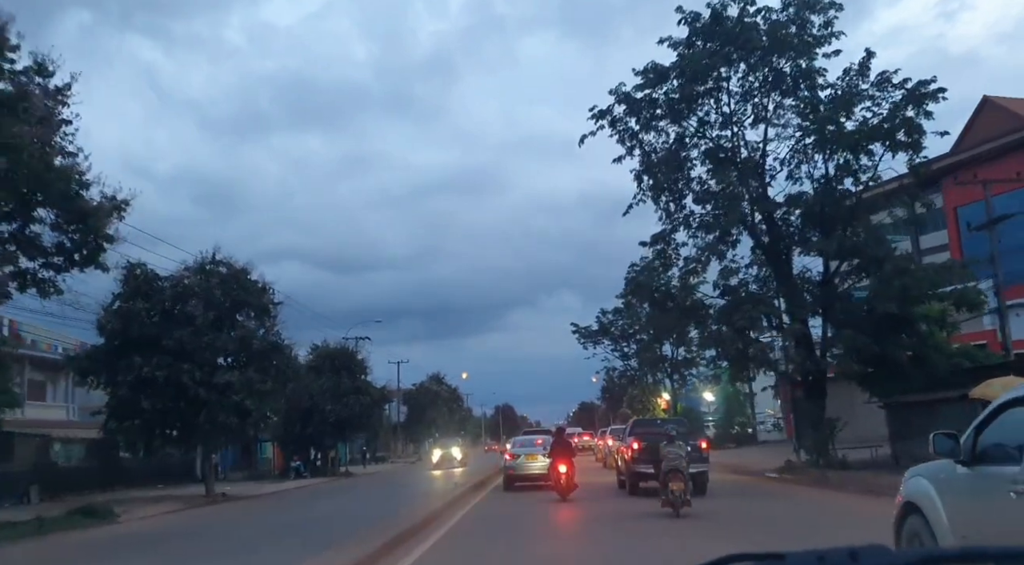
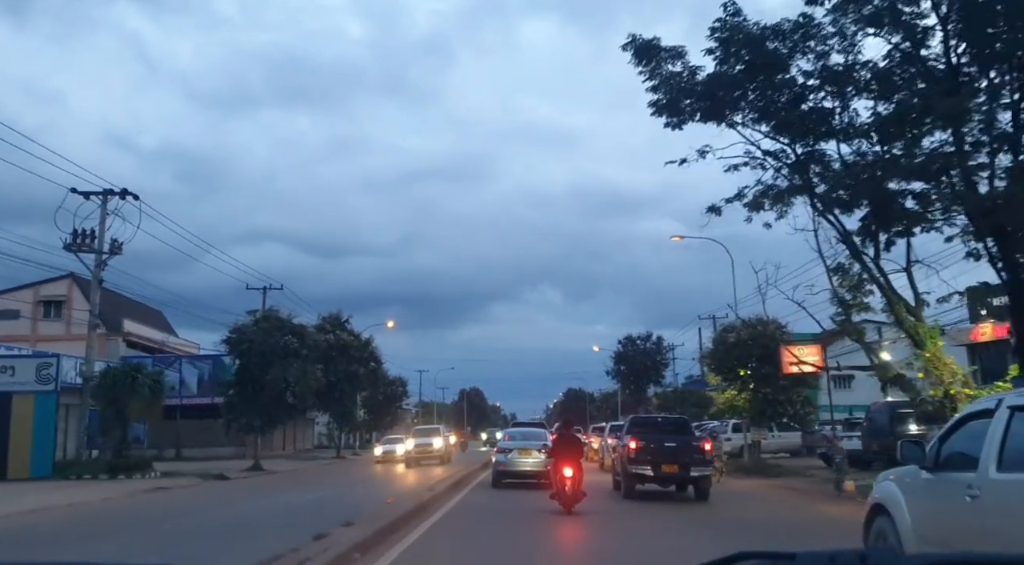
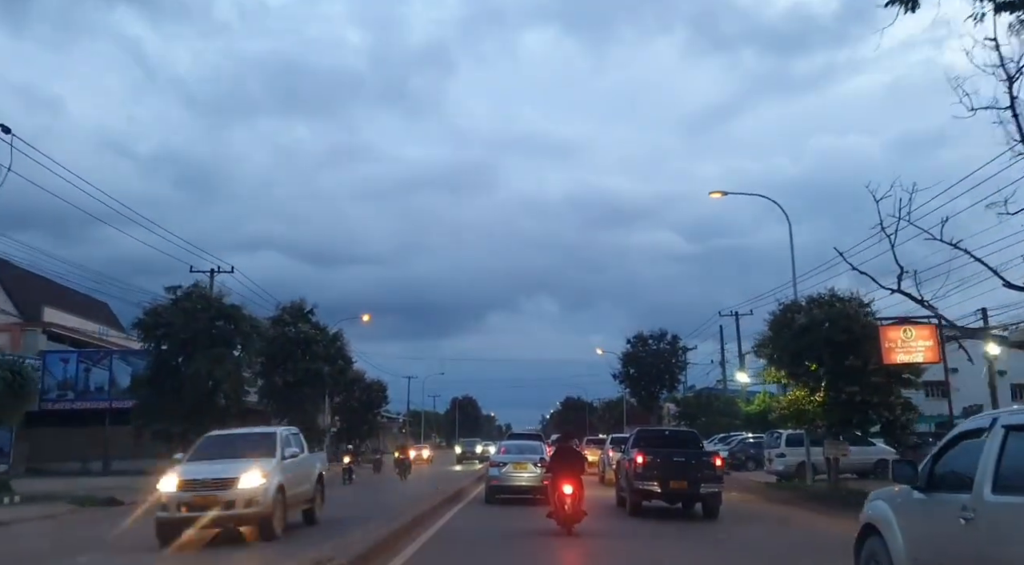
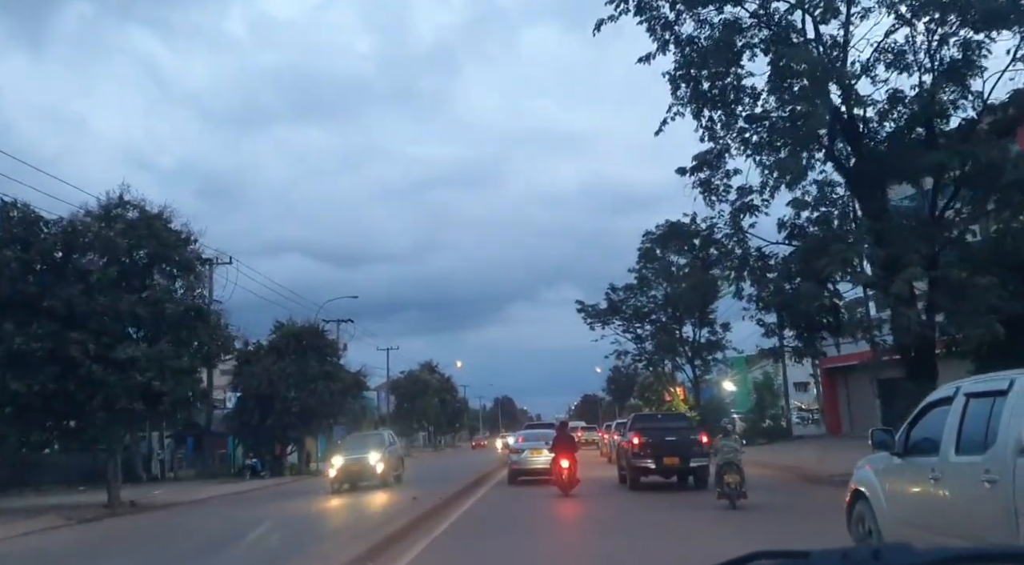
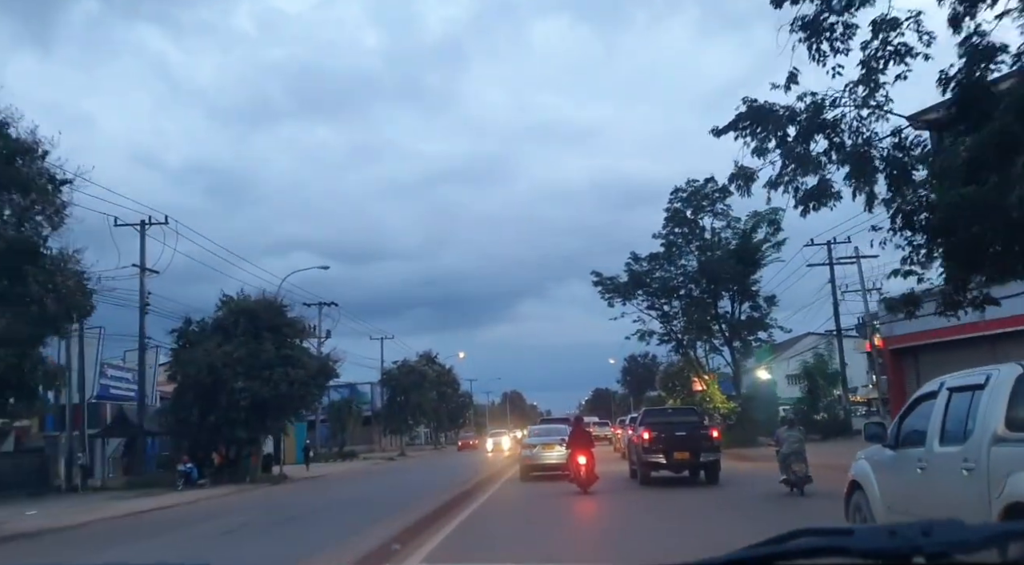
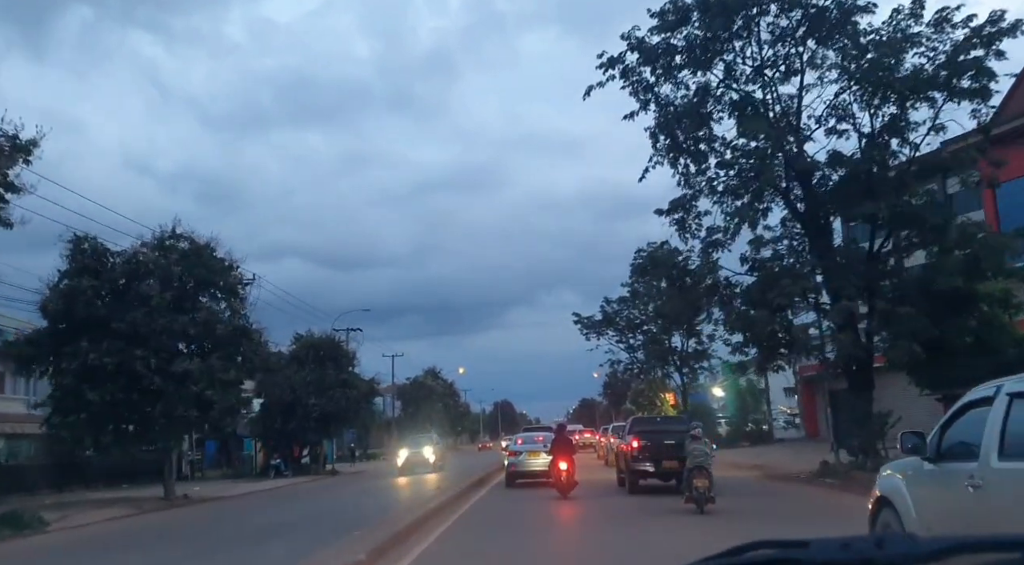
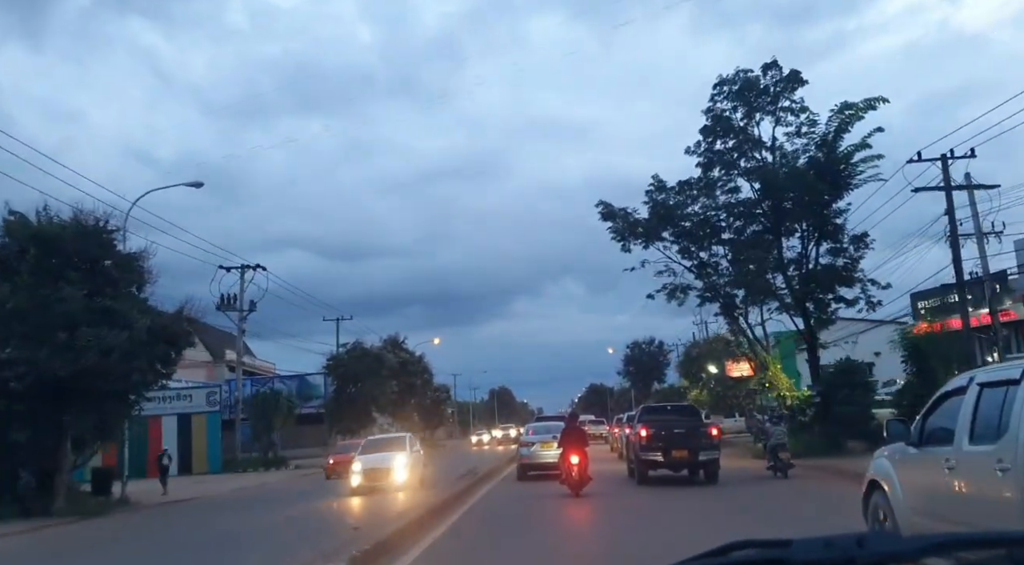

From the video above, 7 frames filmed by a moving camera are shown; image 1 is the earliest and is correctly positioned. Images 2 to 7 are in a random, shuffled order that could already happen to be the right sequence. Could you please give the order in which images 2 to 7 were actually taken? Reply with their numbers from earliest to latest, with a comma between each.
6, 4, 5, 7, 2, 3
